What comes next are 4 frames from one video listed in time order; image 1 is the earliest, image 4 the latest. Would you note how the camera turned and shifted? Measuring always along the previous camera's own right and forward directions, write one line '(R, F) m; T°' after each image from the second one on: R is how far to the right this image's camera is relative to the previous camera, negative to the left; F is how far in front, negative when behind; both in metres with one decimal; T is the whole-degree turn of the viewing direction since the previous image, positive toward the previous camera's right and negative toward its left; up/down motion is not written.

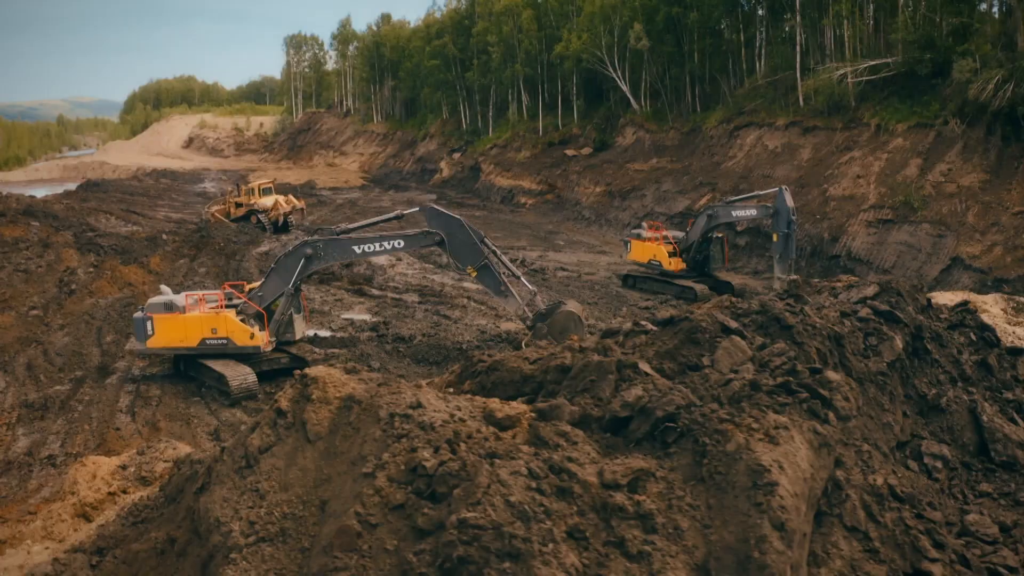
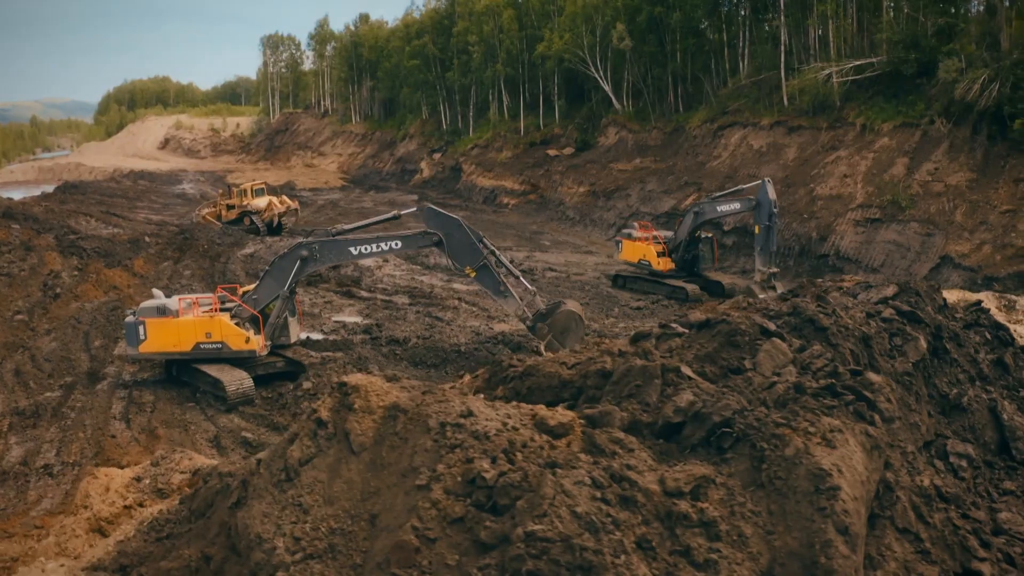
(-0.4, +0.2) m; +2°
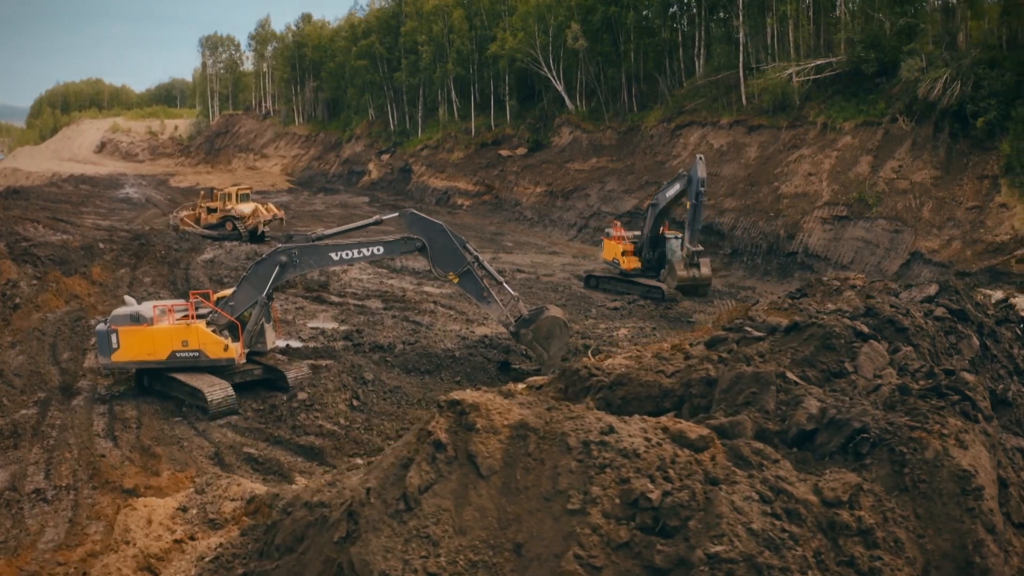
(-0.8, +0.3) m; +4°
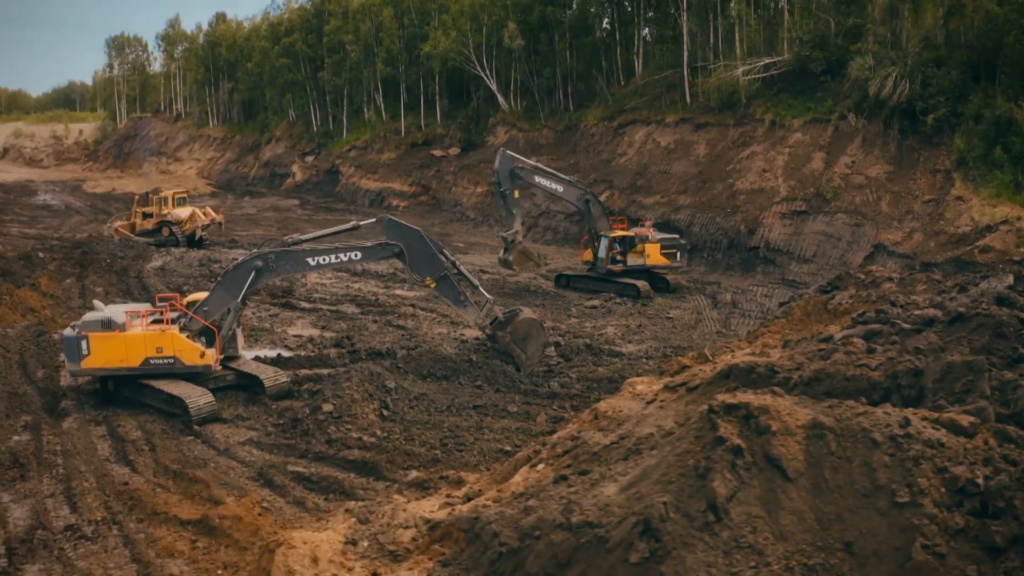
(-1.6, +0.4) m; +6°
